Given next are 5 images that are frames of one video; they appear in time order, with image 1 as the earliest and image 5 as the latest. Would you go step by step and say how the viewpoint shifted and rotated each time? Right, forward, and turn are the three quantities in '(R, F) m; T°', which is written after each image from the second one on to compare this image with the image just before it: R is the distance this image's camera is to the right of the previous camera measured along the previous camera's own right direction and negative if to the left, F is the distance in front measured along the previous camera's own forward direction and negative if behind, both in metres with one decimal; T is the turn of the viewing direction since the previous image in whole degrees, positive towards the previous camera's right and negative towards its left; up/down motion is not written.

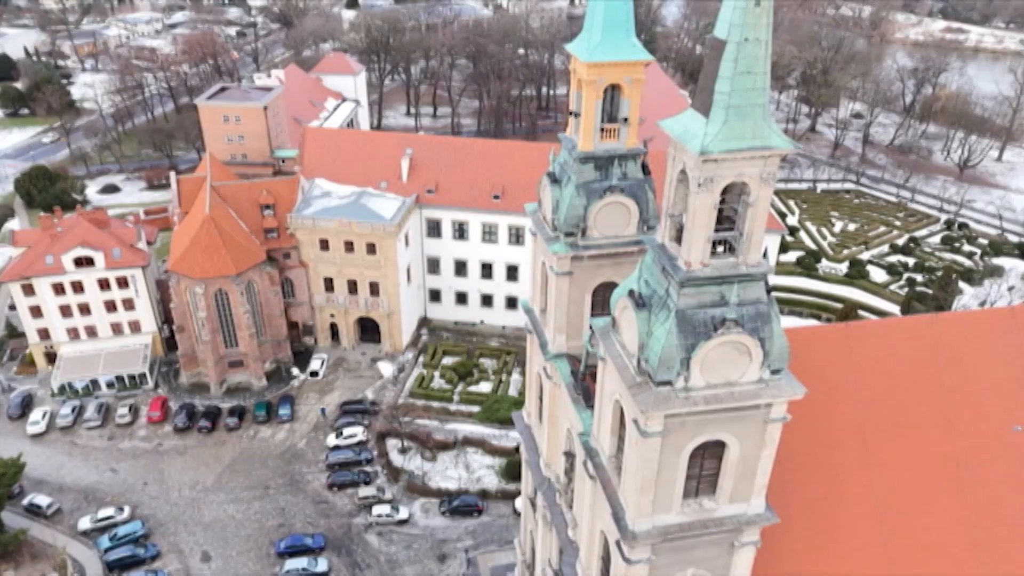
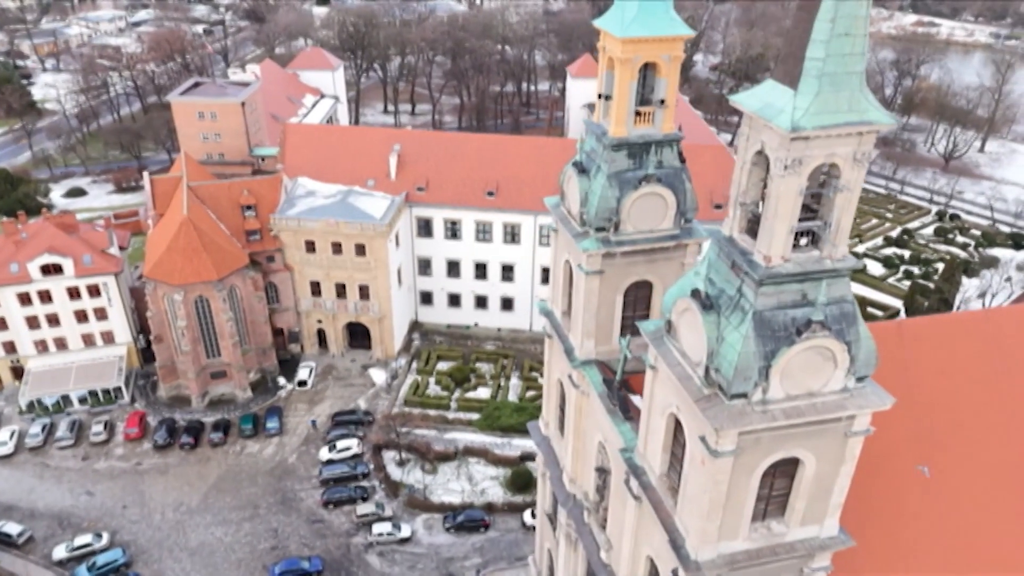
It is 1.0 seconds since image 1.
(-1.5, +2.2) m; +2°
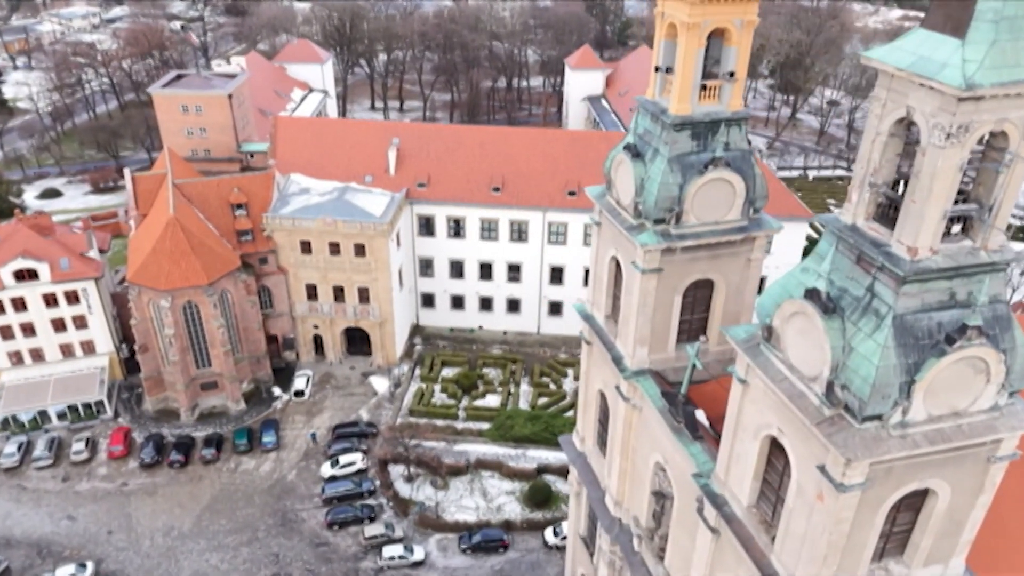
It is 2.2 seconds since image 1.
(-1.6, +2.7) m; +1°
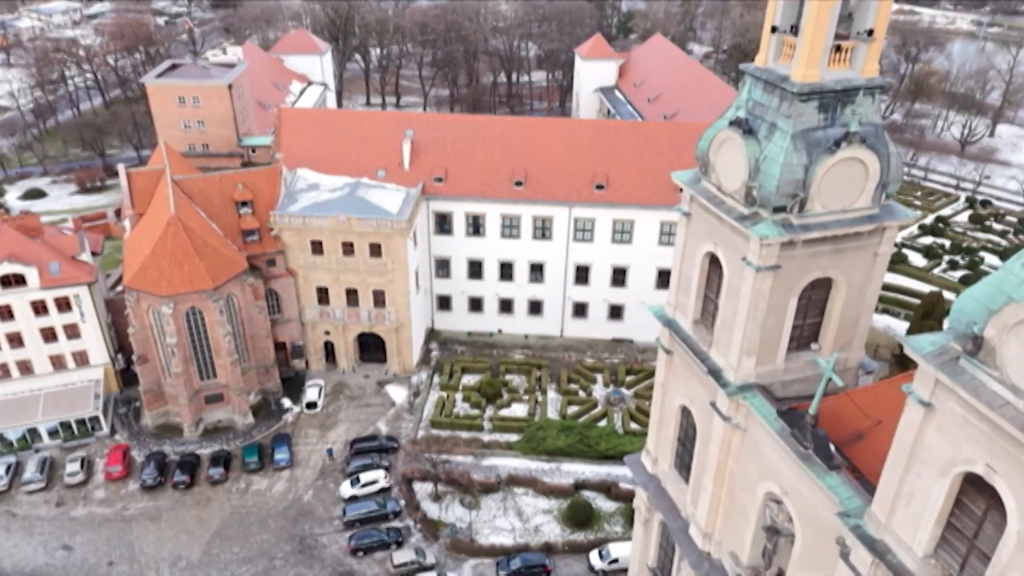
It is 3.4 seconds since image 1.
(-2.2, +3.0) m; +1°
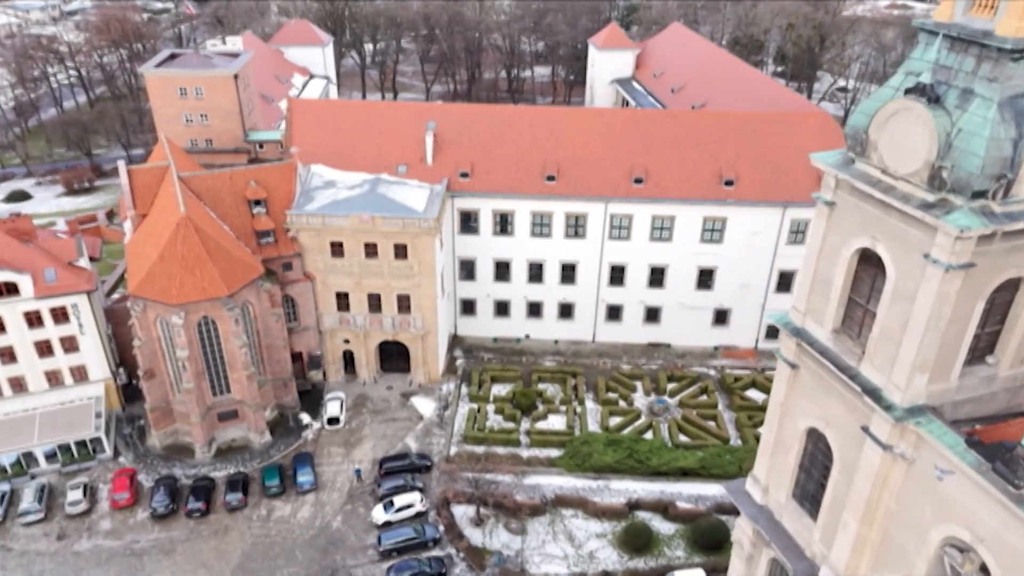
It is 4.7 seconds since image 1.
(-2.6, +3.0) m; +1°
